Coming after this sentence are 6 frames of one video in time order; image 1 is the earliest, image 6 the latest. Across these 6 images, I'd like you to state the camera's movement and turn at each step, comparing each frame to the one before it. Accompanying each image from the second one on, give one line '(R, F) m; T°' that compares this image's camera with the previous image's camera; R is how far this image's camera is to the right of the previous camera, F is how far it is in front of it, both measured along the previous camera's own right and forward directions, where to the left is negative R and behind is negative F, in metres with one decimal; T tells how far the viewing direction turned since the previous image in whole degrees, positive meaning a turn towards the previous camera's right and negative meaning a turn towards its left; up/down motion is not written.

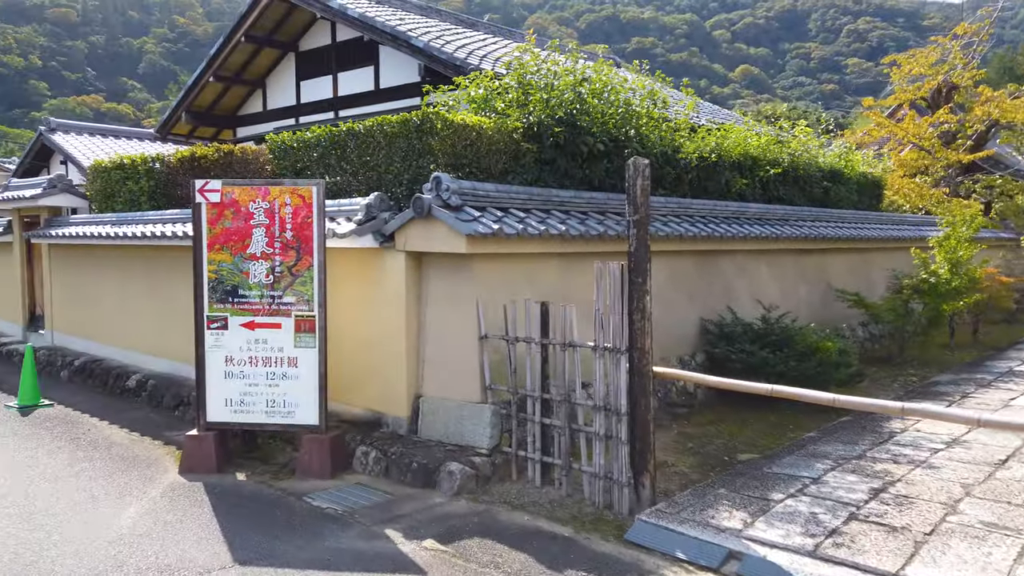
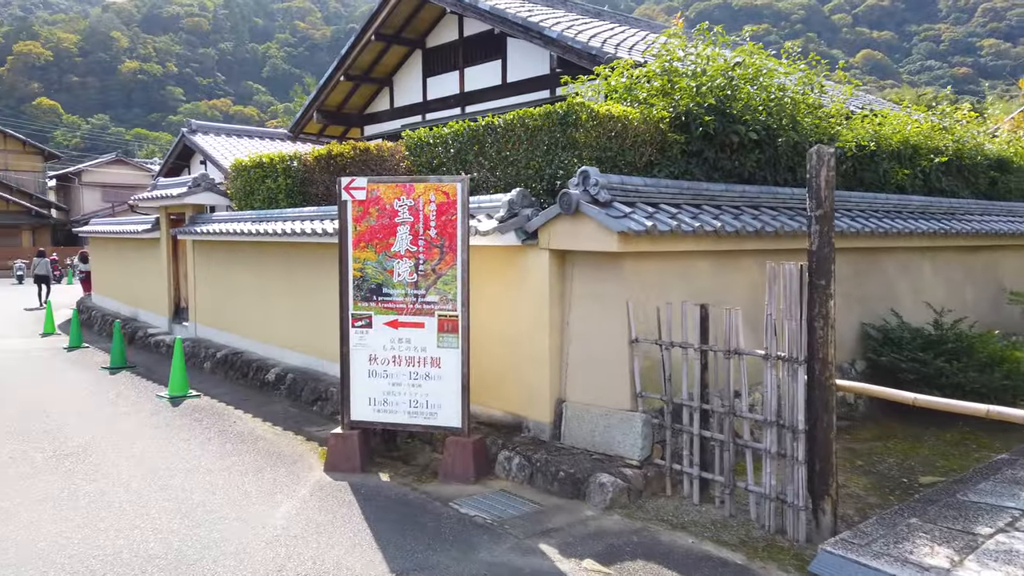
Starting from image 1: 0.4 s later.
(-0.3, +0.3) m; -8°
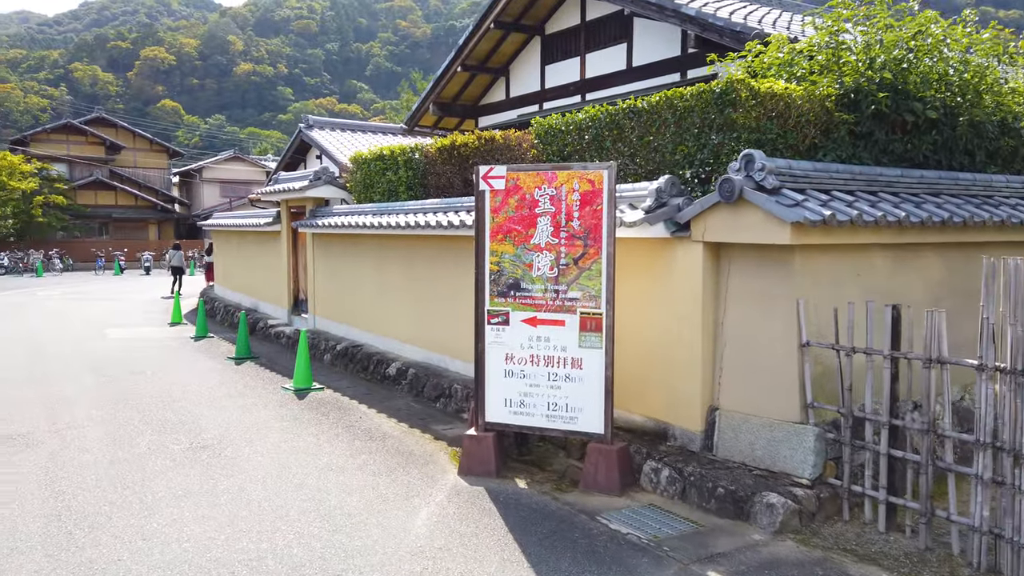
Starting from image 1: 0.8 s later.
(-0.4, +0.4) m; -7°
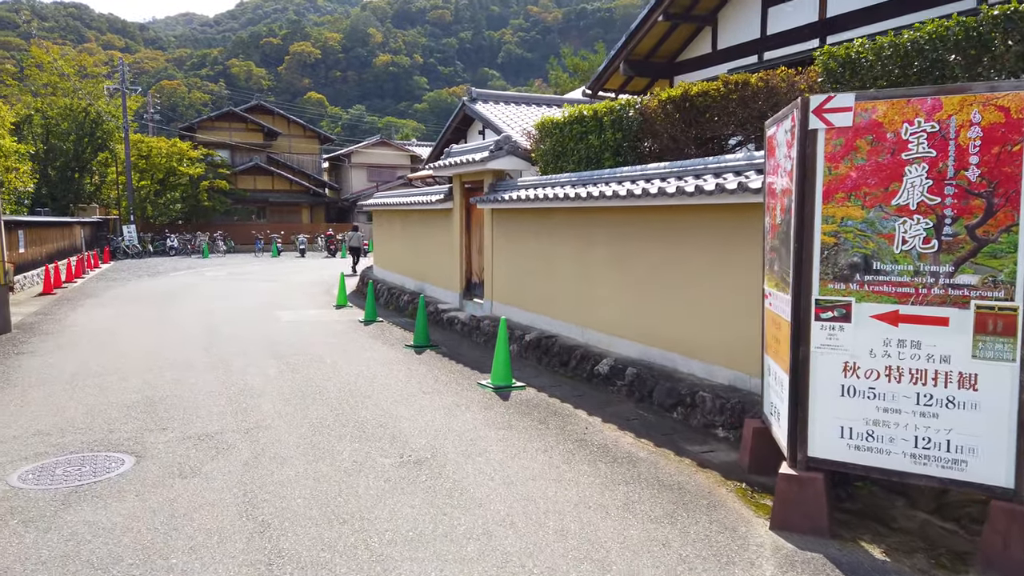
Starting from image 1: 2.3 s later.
(-1.1, +1.4) m; -10°
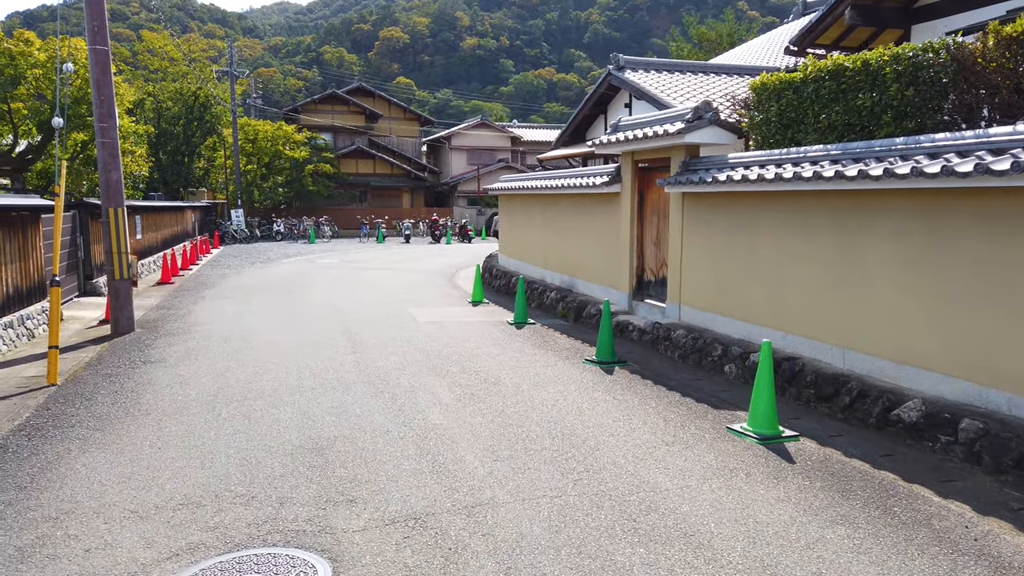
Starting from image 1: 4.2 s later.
(-1.4, +1.8) m; -6°
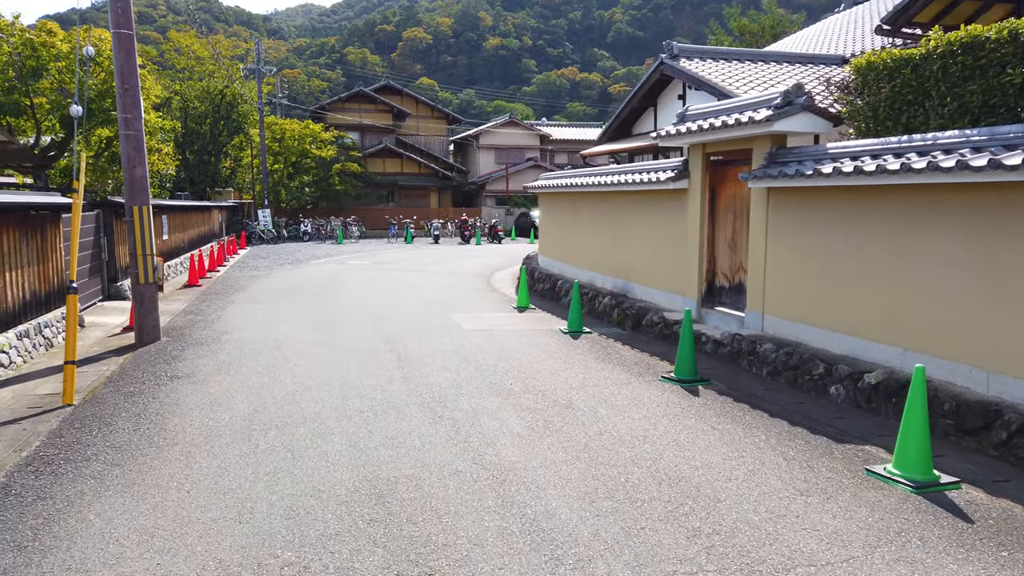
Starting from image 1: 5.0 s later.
(-0.4, +0.9) m; -2°
